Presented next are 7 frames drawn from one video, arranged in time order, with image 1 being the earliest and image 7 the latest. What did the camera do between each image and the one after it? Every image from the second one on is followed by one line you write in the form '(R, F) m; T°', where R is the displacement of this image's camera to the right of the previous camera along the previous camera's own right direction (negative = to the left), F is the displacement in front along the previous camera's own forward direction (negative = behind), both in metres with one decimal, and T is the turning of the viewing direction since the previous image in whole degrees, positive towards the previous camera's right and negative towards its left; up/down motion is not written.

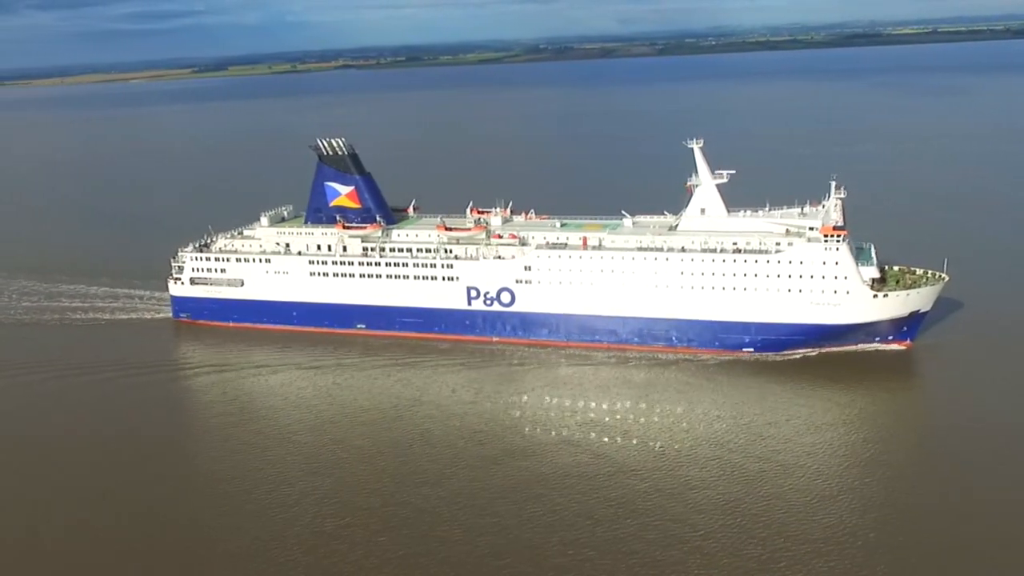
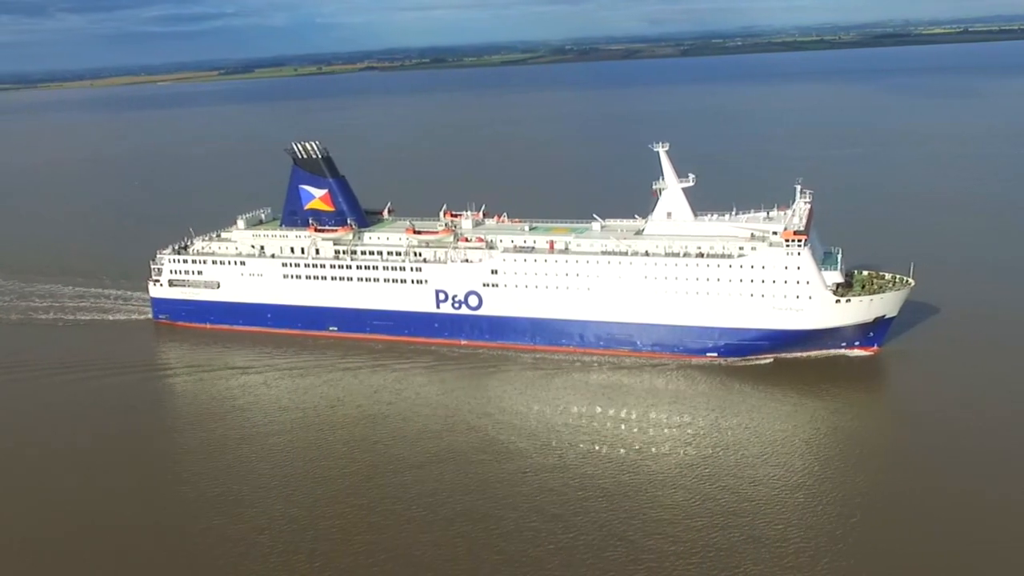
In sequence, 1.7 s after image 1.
(+1.6, +0.1) m; -1°
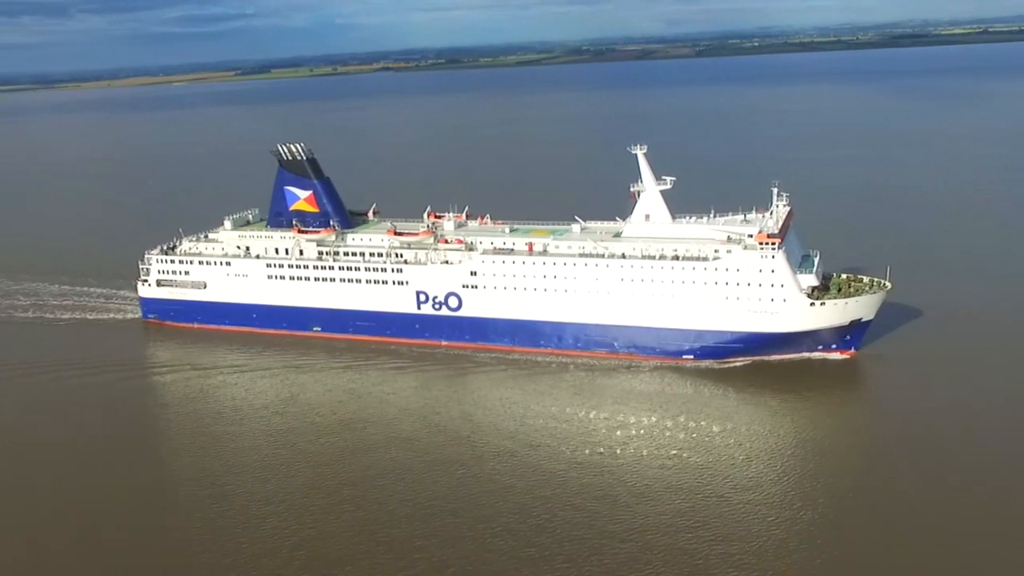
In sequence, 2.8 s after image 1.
(+1.0, 0.0) m; -1°
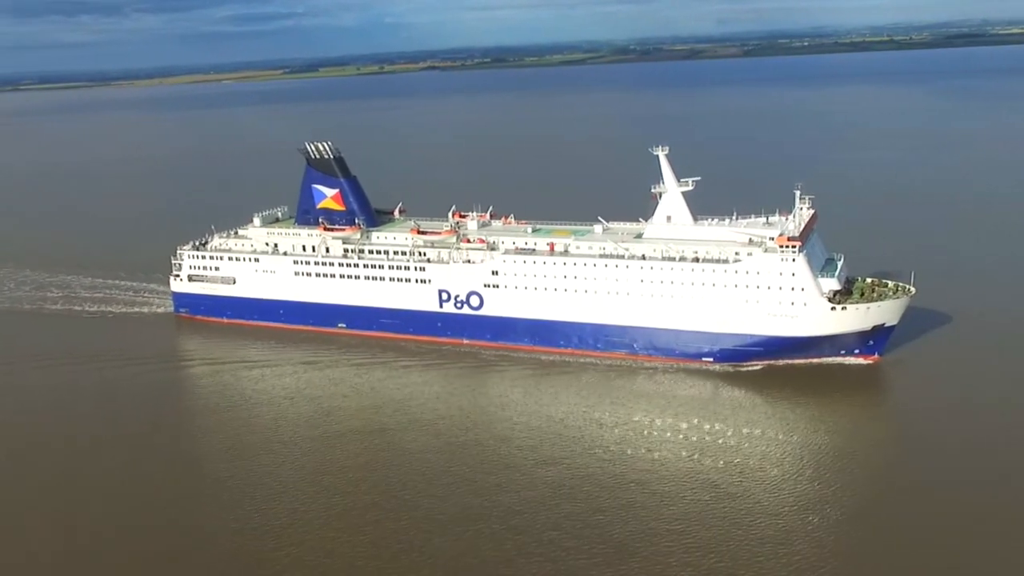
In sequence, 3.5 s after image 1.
(+0.4, -0.1) m; -2°
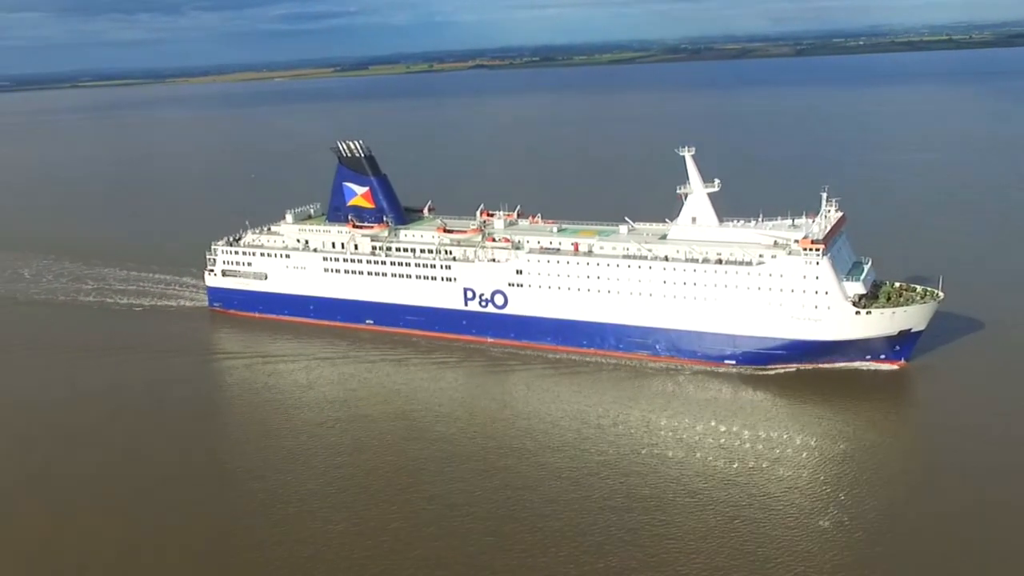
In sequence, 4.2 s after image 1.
(+0.4, -0.2) m; -3°
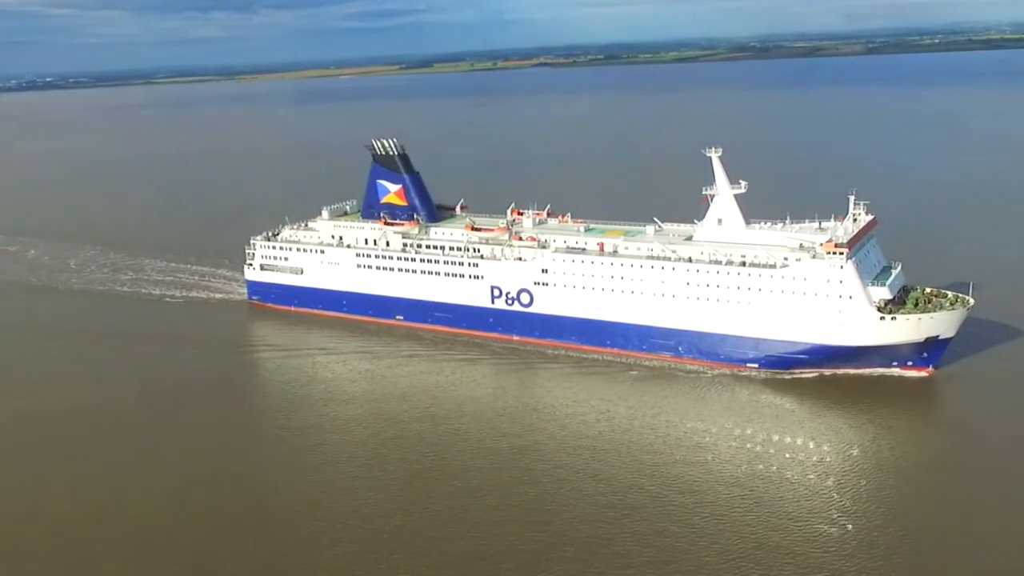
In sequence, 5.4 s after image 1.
(+0.8, -0.2) m; -3°
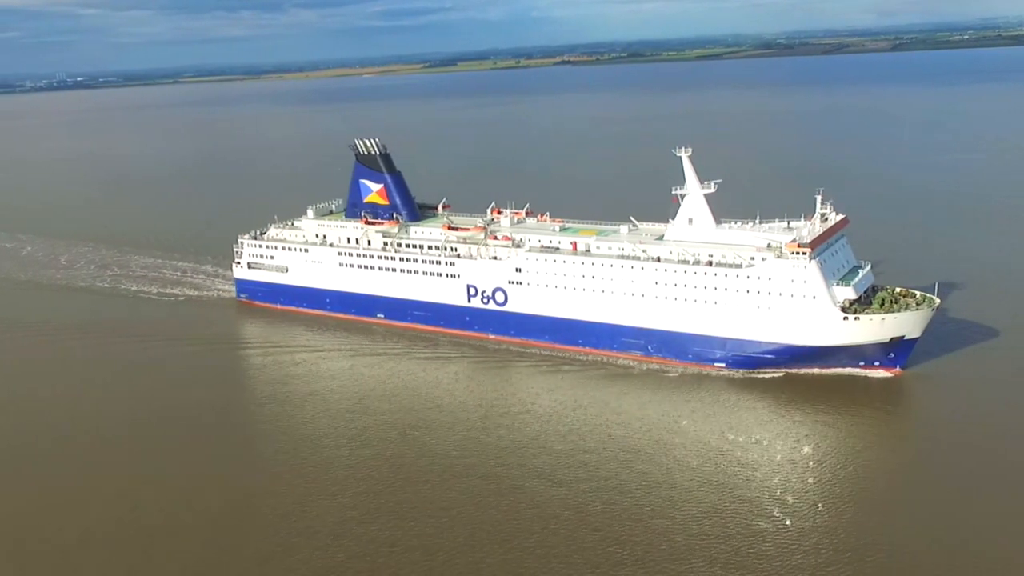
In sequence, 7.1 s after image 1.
(+1.4, -0.1) m; -1°
